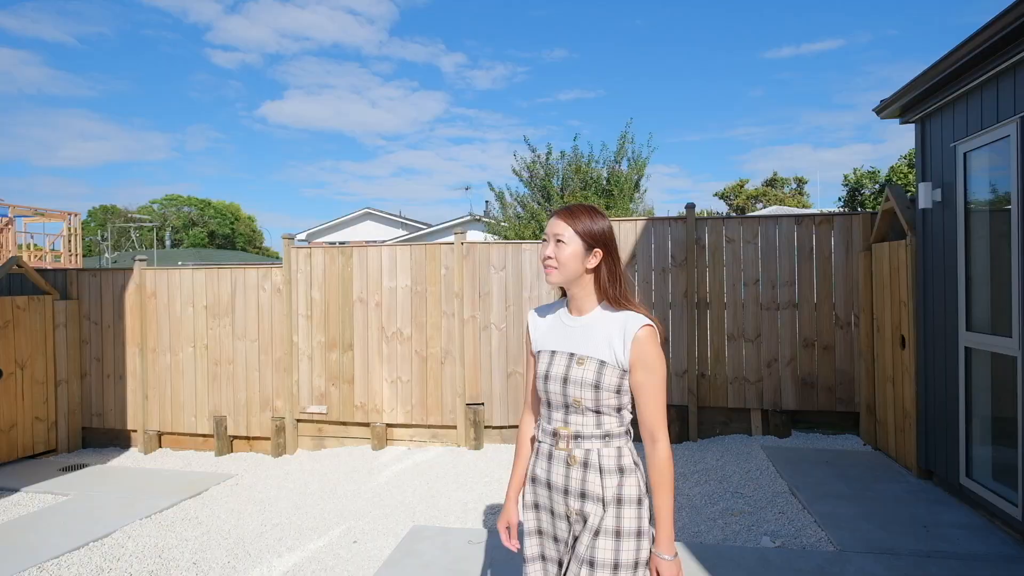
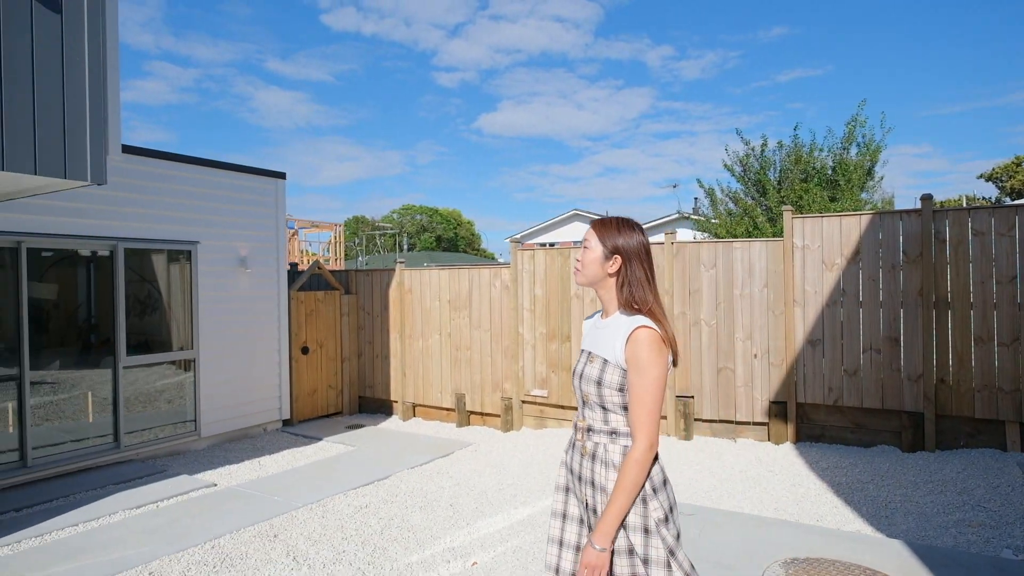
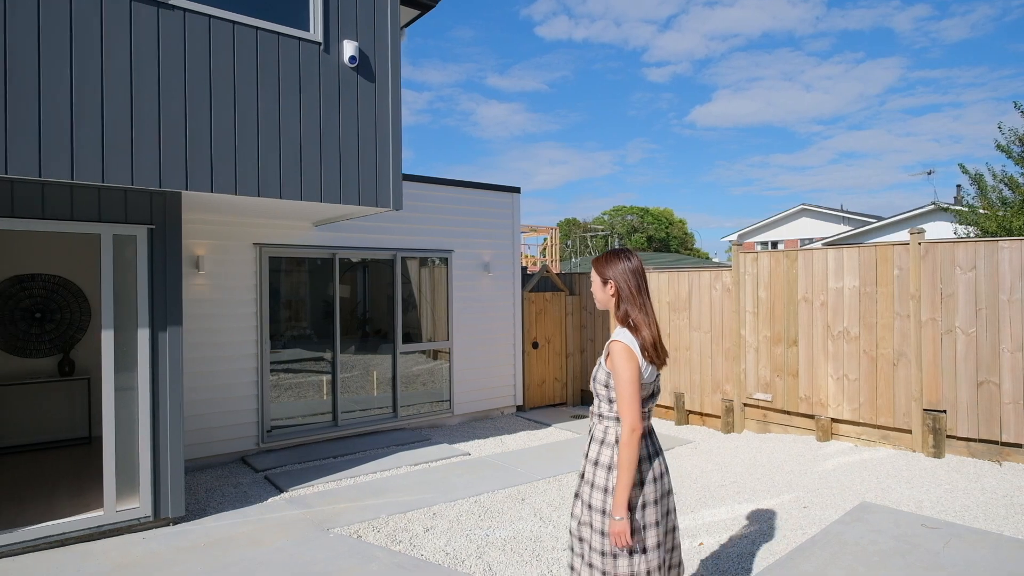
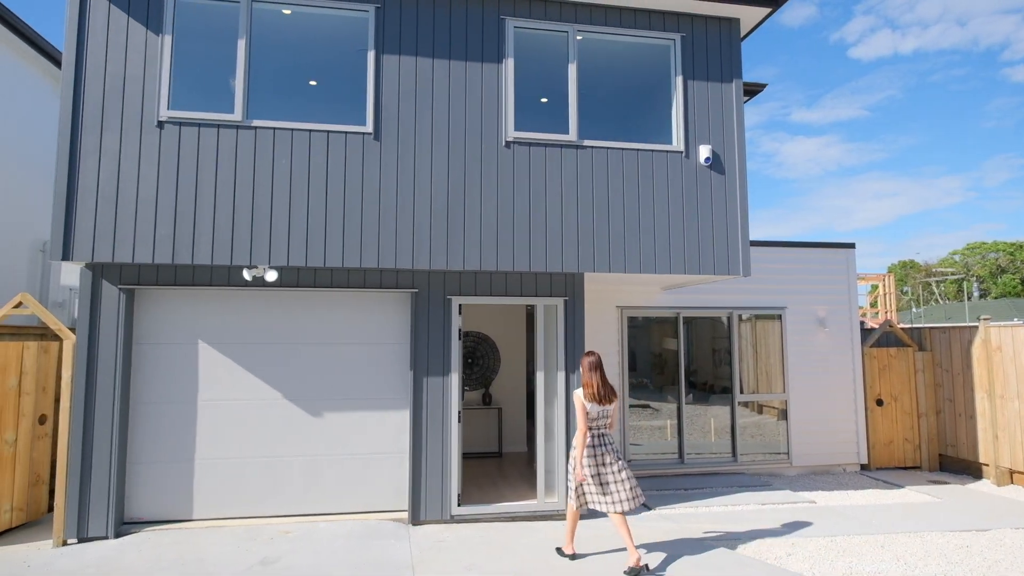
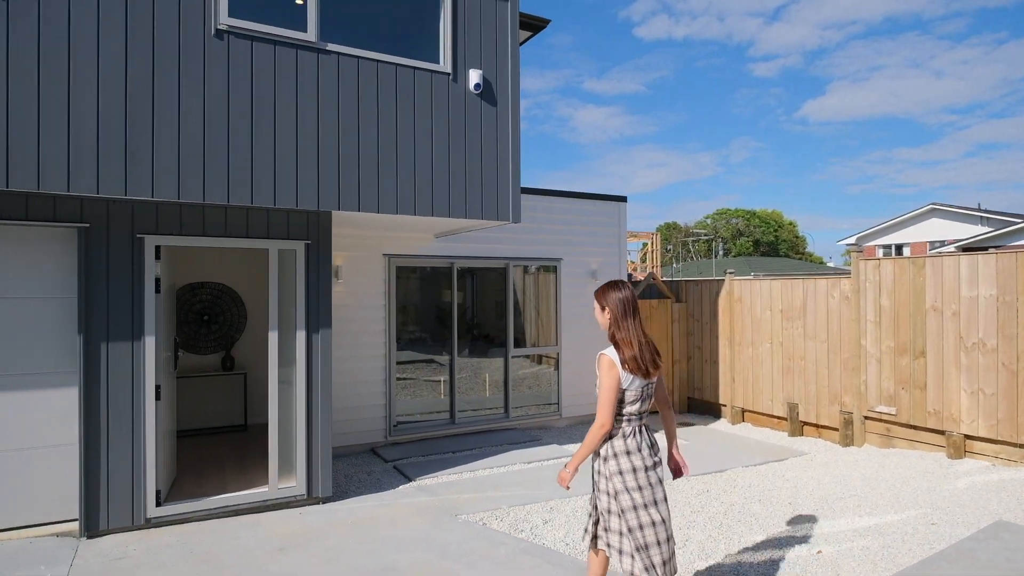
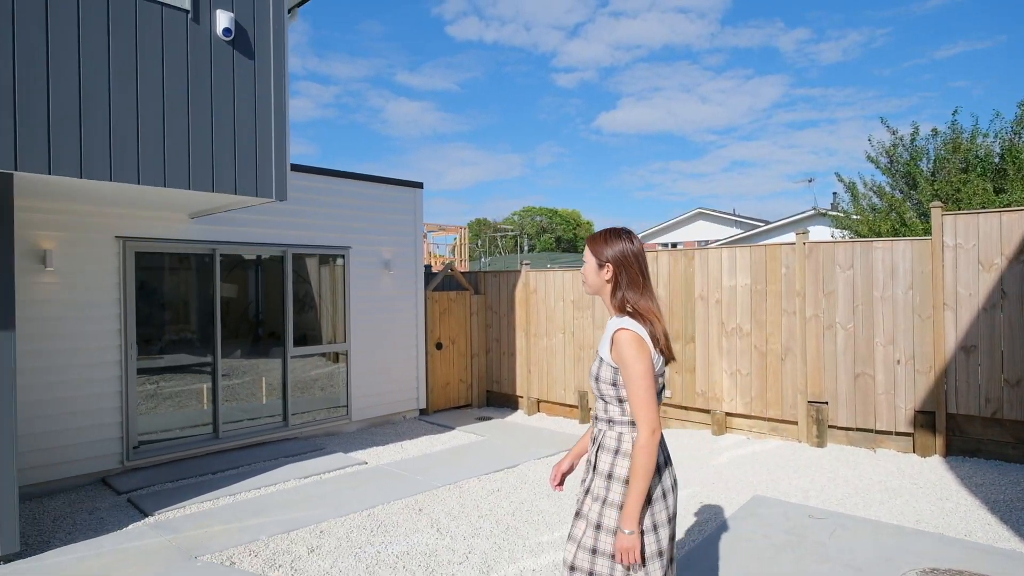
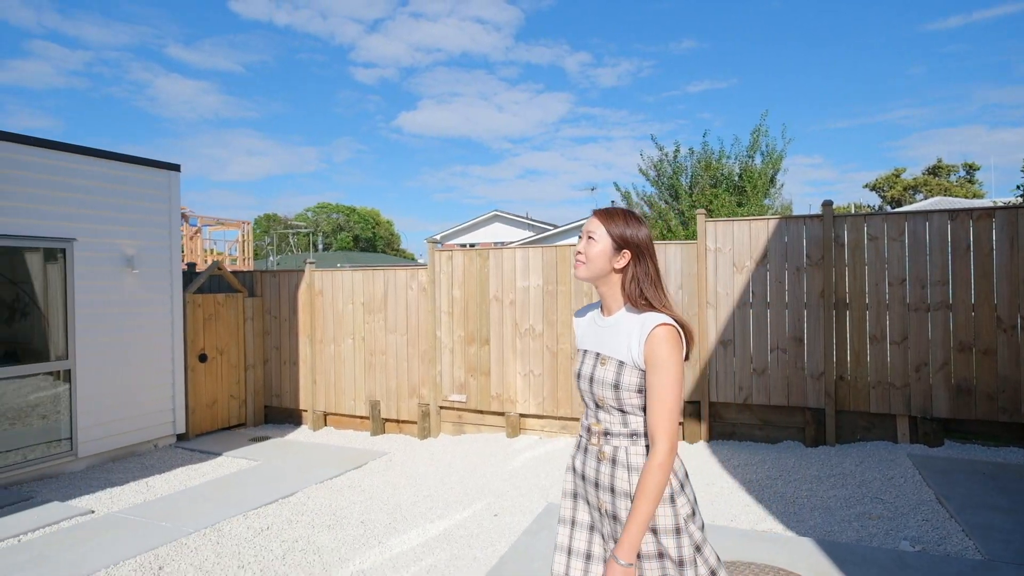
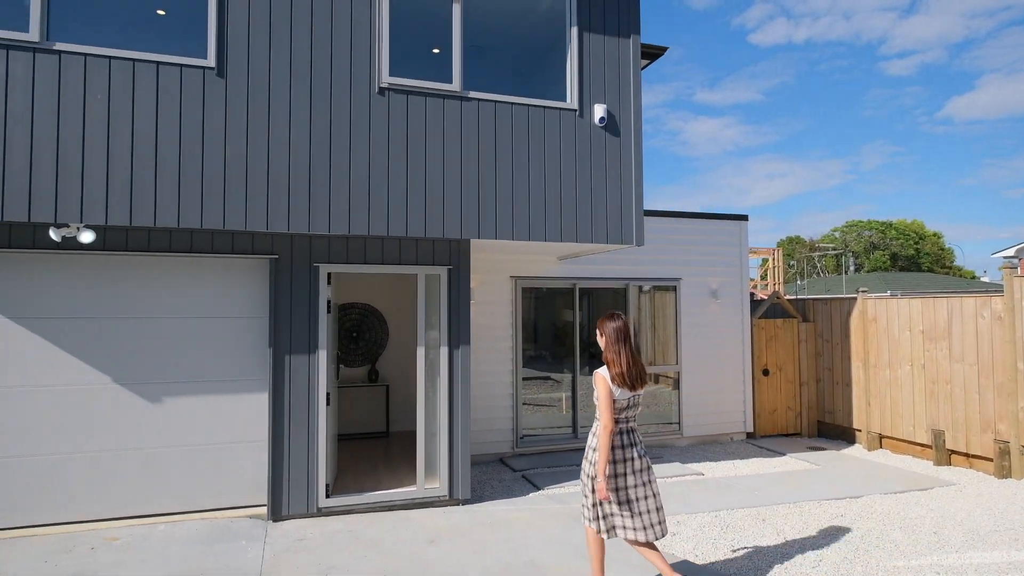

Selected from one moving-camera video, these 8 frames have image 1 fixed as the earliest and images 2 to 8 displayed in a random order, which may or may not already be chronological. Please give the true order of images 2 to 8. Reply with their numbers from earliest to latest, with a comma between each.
7, 2, 6, 3, 5, 8, 4
